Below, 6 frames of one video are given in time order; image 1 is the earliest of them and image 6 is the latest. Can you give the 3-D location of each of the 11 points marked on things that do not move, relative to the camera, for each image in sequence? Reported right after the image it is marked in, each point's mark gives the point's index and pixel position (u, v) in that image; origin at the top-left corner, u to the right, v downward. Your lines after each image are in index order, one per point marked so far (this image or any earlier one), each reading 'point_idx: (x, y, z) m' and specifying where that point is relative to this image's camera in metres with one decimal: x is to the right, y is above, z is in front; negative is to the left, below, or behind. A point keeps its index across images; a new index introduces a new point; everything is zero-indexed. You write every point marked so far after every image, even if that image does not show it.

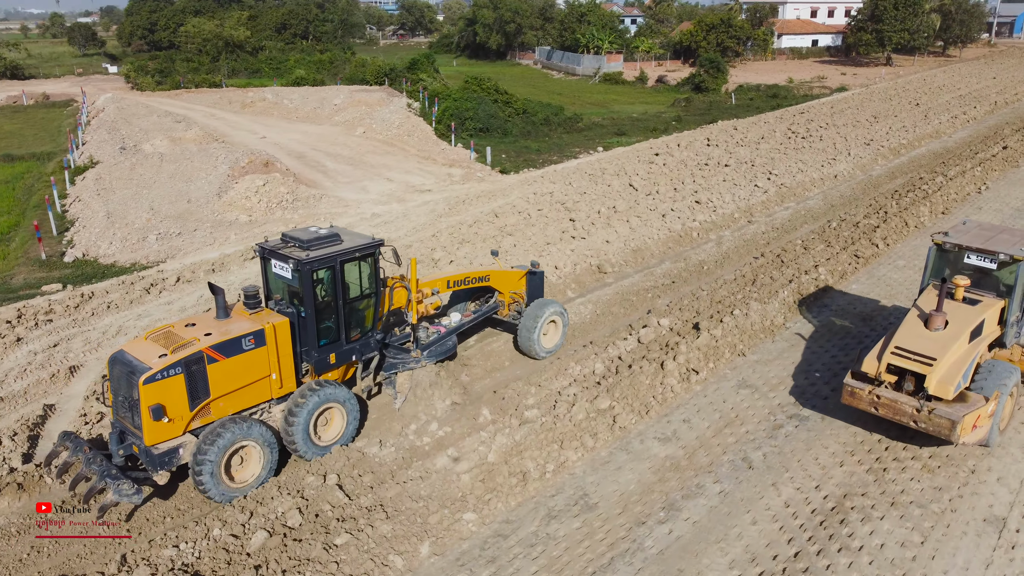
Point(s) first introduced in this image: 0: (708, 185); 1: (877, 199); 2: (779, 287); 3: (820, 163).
0: (+4.1, +2.1, +16.9) m
1: (+6.8, +1.7, +15.3) m
2: (+3.4, 0.0, +10.5) m
3: (+7.2, +2.9, +19.1) m
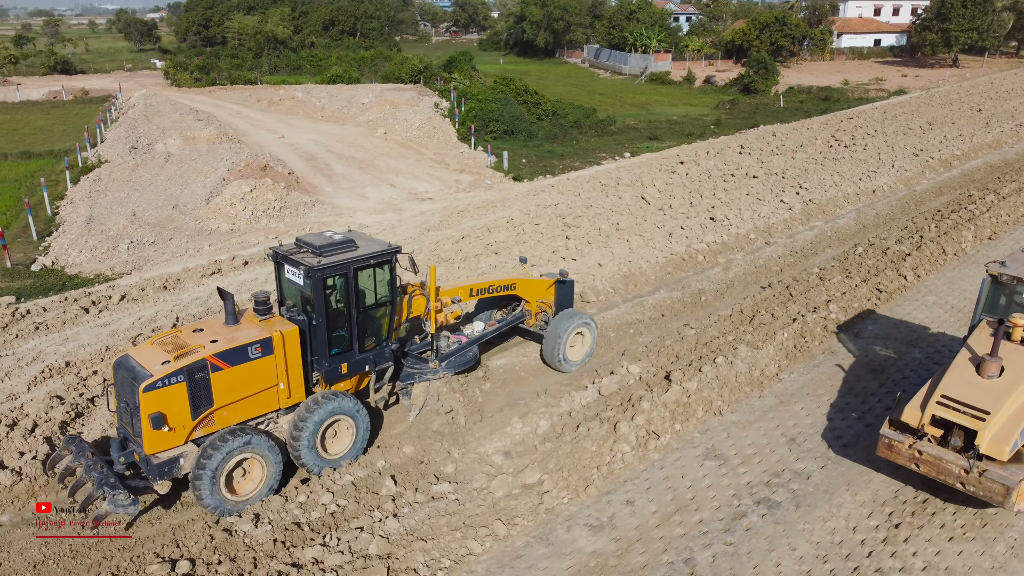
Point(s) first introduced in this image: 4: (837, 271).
0: (+4.1, +1.7, +15.5) m
1: (+6.7, +1.1, +13.7) m
2: (+3.0, -0.4, +9.1) m
3: (+7.4, +2.4, +17.5) m
4: (+4.4, +0.2, +11.1) m
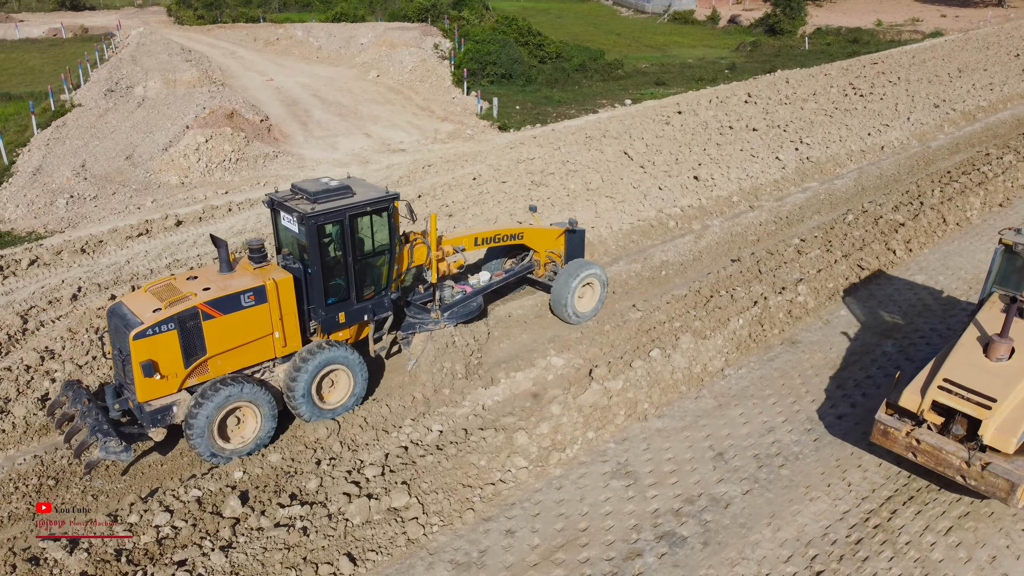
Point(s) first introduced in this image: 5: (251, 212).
0: (+3.6, +2.3, +14.2) m
1: (+6.2, +1.6, +12.4) m
2: (+2.2, -0.2, +8.1) m
3: (+7.0, +3.1, +16.0) m
4: (+3.7, +0.5, +10.0) m
5: (-3.7, +1.1, +11.7) m
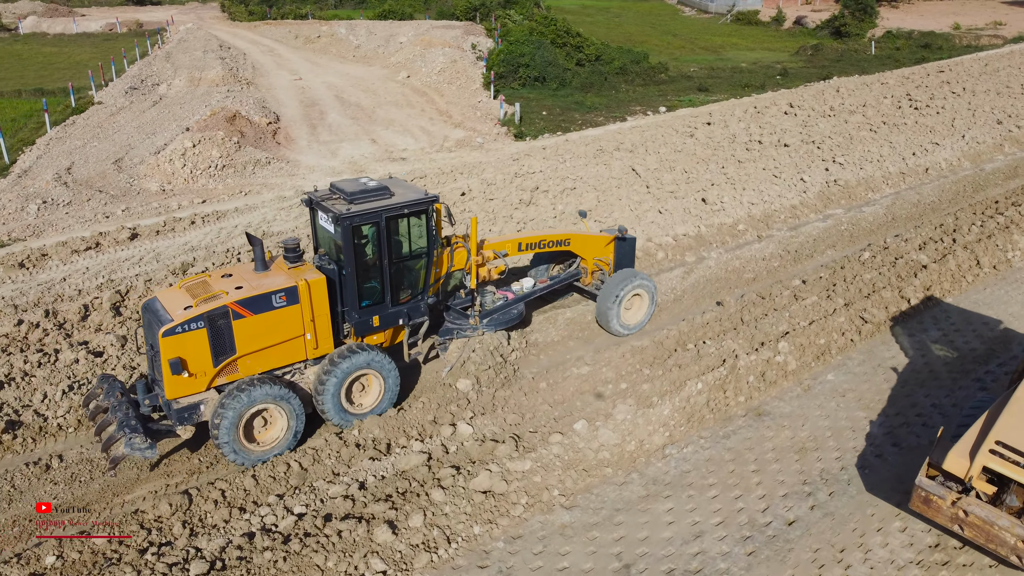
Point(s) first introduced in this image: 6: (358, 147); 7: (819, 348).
0: (+3.6, +1.8, +12.9) m
1: (+5.9, +1.0, +10.9) m
2: (+1.6, -0.7, +6.9) m
3: (+7.1, +2.5, +14.4) m
4: (+3.3, 0.0, +8.7) m
5: (-4.0, +0.8, +11.0) m
6: (-3.0, +2.8, +16.0) m
7: (+2.8, -0.5, +7.5) m
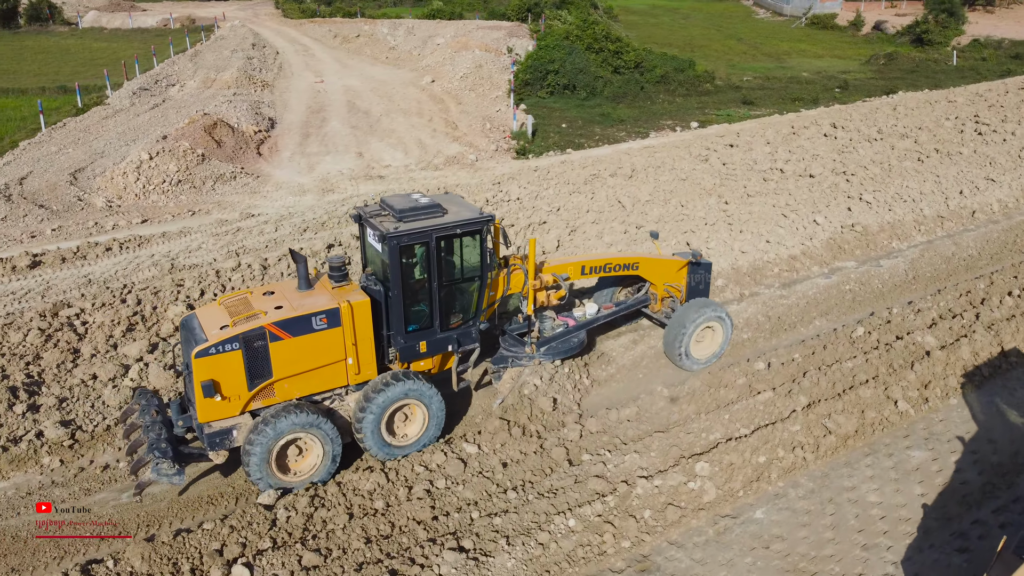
0: (+3.1, +1.0, +11.1) m
1: (+5.2, +0.1, +8.9) m
2: (+0.4, -1.4, +5.4) m
3: (+6.8, +1.5, +12.3) m
4: (+2.3, -0.7, +6.9) m
5: (-4.6, +0.4, +10.0) m
6: (-3.1, +2.3, +14.9) m
7: (+1.7, -1.3, +5.8) m
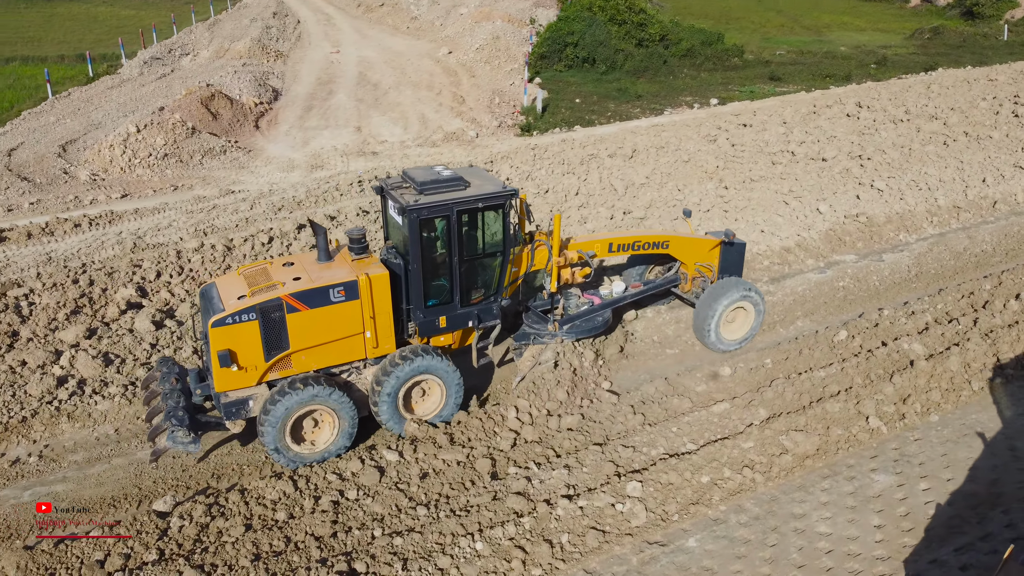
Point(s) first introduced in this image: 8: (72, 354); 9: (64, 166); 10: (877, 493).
0: (+2.9, +1.1, +10.4) m
1: (+4.9, +0.1, +8.1) m
2: (-0.1, -1.4, +4.9) m
3: (+6.7, +1.6, +11.4) m
4: (+1.9, -0.7, +6.4) m
5: (-4.9, +0.7, +9.7) m
6: (-3.1, +2.7, +14.5) m
7: (+1.2, -1.3, +5.3) m
8: (-3.7, -0.5, +6.8) m
9: (-6.7, +1.8, +12.3) m
10: (+2.5, -1.3, +5.4) m
